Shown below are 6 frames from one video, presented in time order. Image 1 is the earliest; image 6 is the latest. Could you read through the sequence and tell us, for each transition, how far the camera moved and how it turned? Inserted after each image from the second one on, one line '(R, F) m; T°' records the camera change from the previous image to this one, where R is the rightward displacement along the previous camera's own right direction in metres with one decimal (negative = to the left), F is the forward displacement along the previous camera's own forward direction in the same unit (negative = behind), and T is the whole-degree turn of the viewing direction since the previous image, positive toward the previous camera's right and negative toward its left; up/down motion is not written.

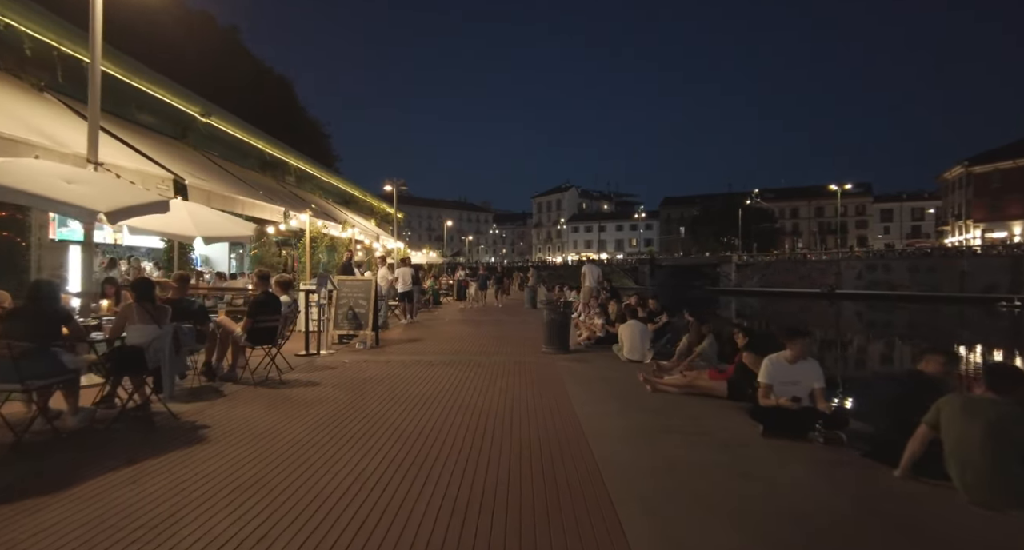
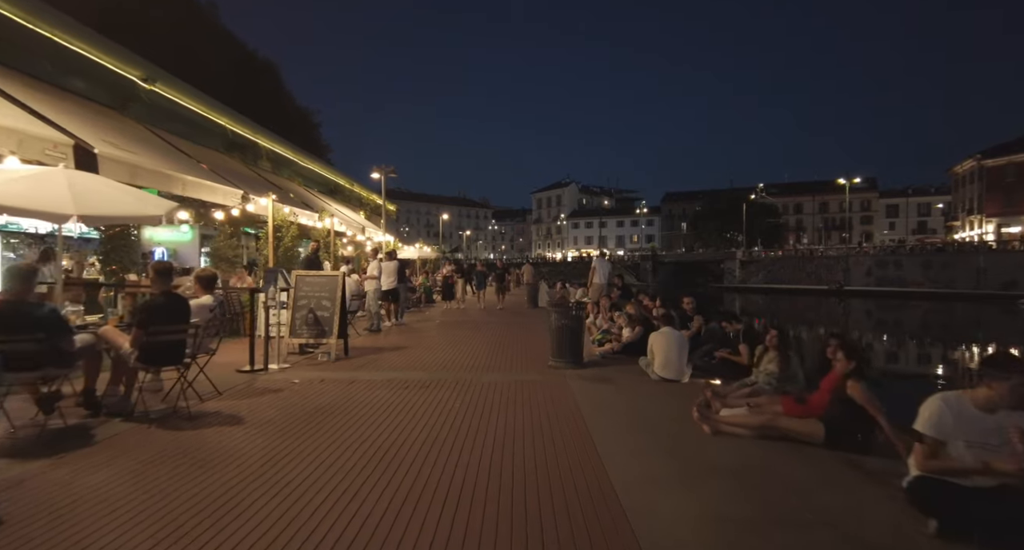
(0.0, +2.1) m; 0°
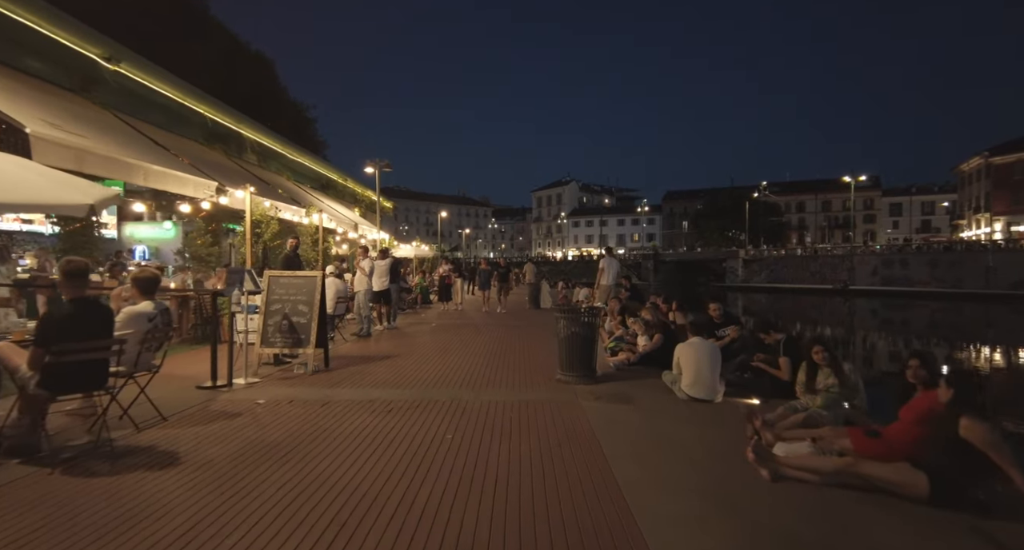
(0.0, +1.1) m; 0°
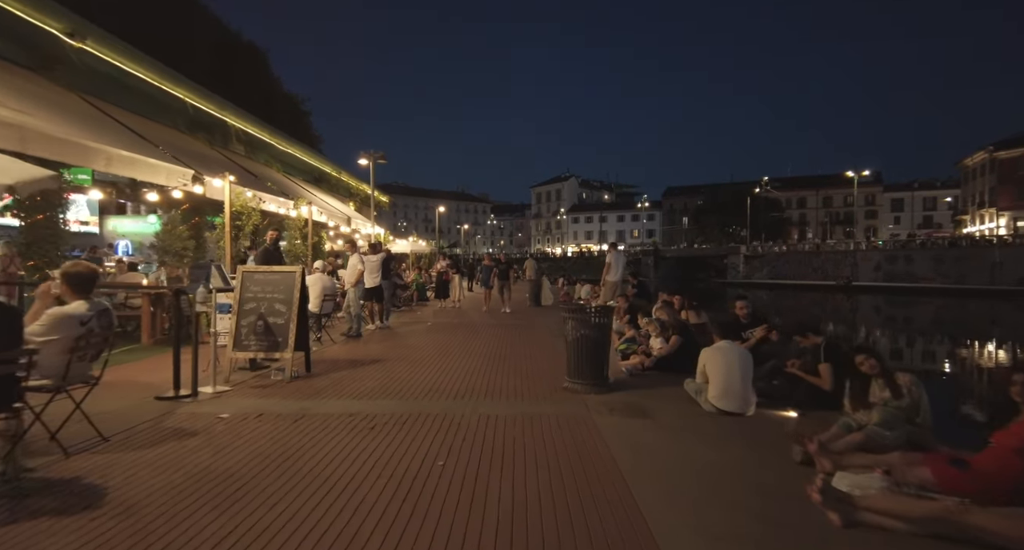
(0.0, +0.8) m; 0°
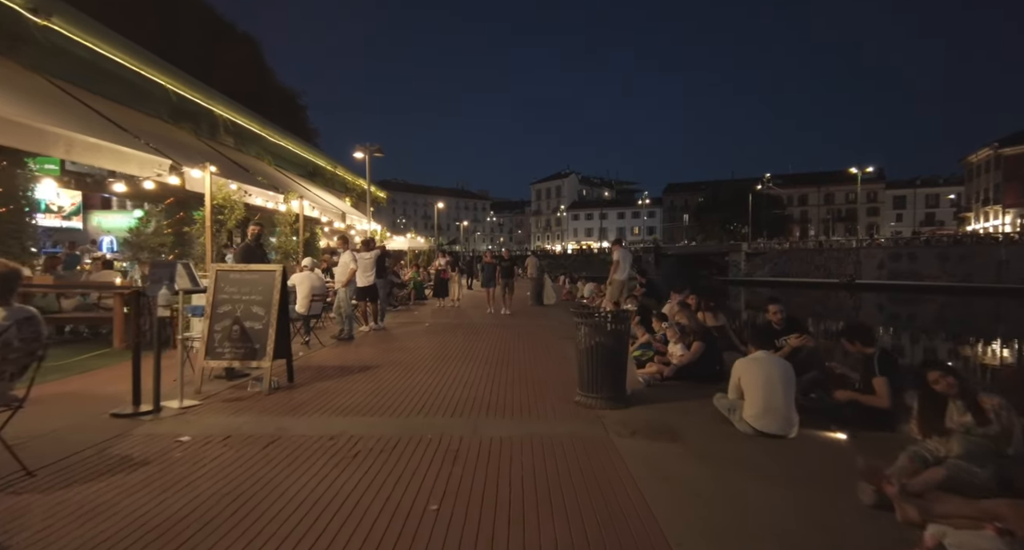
(-0.1, +0.8) m; 0°
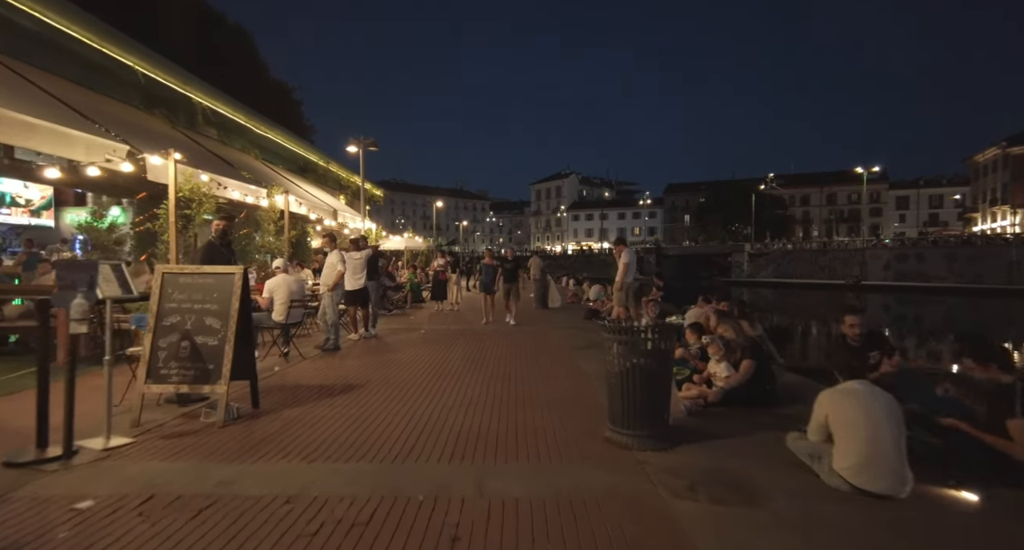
(-0.1, +1.2) m; 0°
